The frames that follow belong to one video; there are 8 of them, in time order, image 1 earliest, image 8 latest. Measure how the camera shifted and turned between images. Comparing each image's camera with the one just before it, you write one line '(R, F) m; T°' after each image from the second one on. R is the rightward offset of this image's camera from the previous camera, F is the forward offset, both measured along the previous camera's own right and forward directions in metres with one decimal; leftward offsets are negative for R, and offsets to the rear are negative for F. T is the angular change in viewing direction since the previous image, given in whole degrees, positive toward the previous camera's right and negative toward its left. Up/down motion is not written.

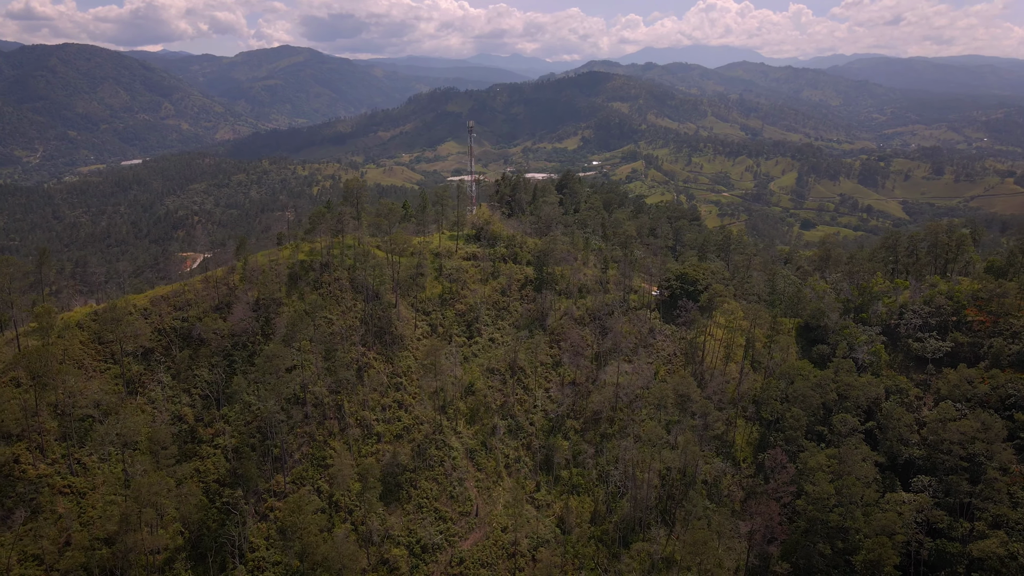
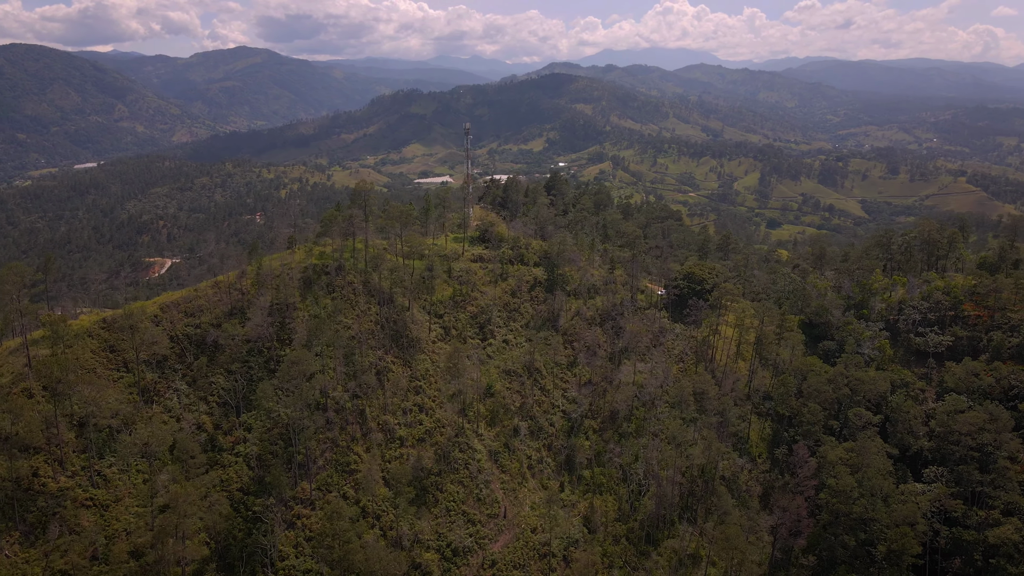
(-3.3, 0.0) m; +3°
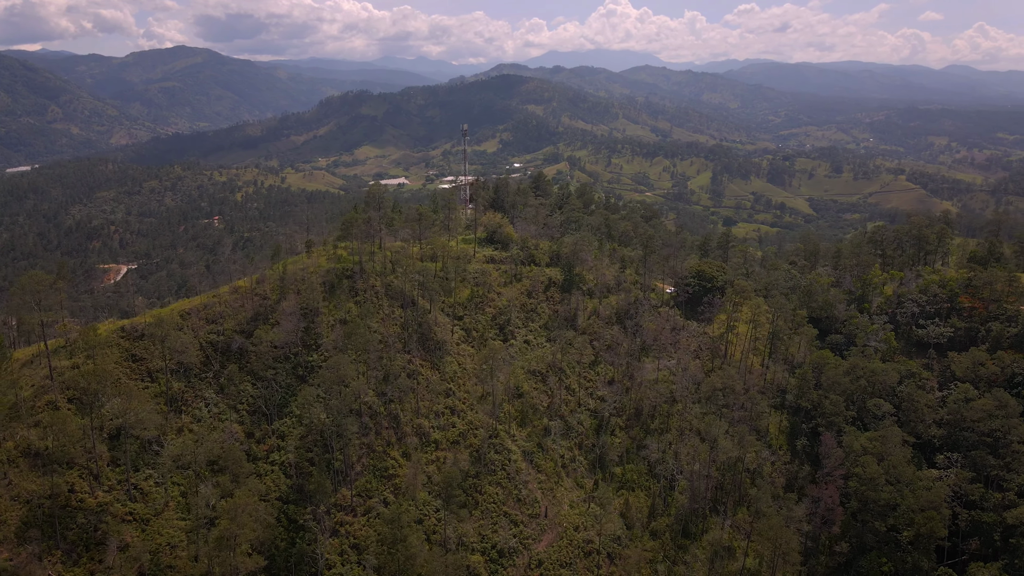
(-4.6, 0.0) m; +4°
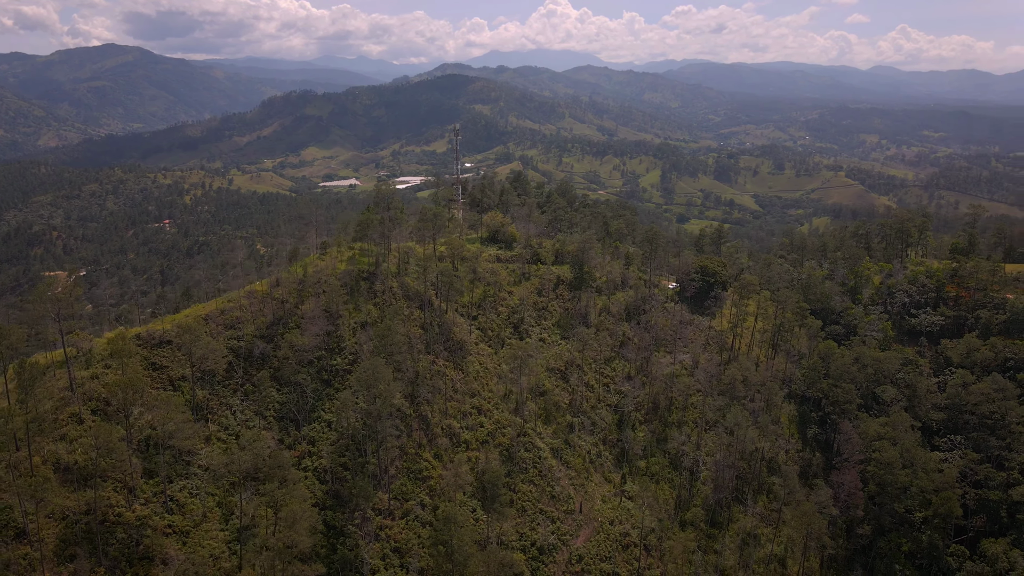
(-4.5, 0.0) m; +4°
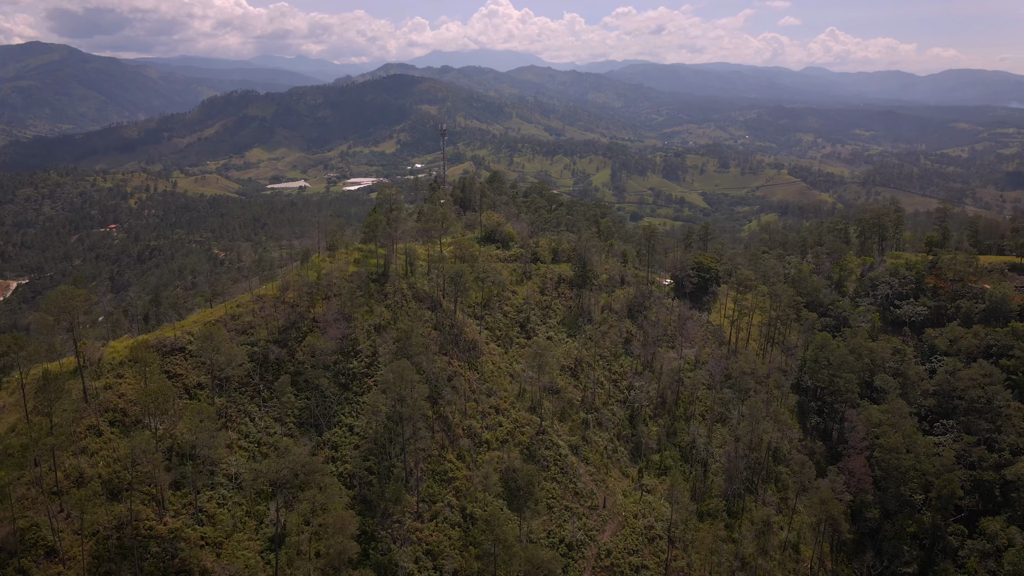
(-4.0, 0.0) m; +4°
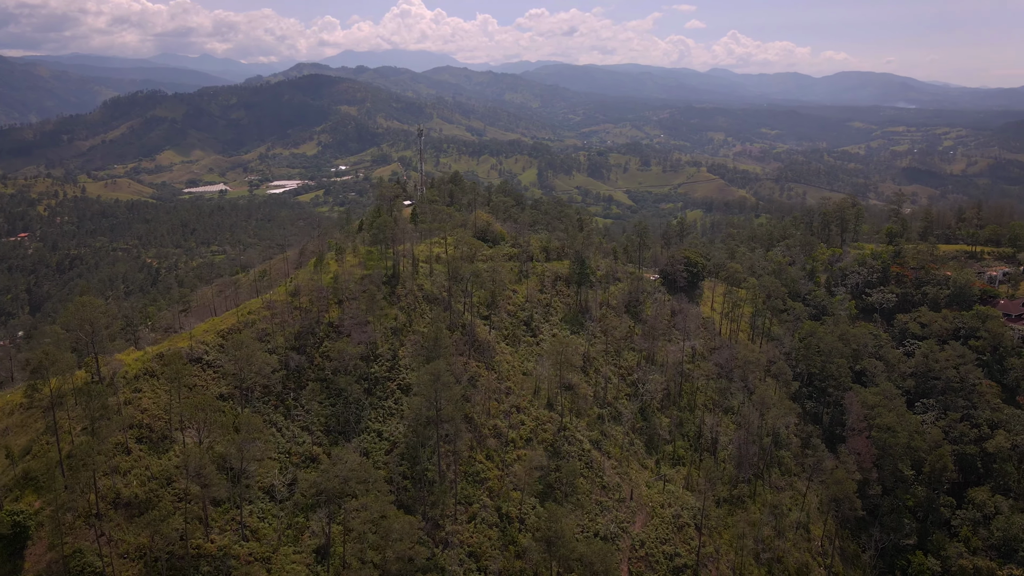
(-5.6, +0.2) m; +6°
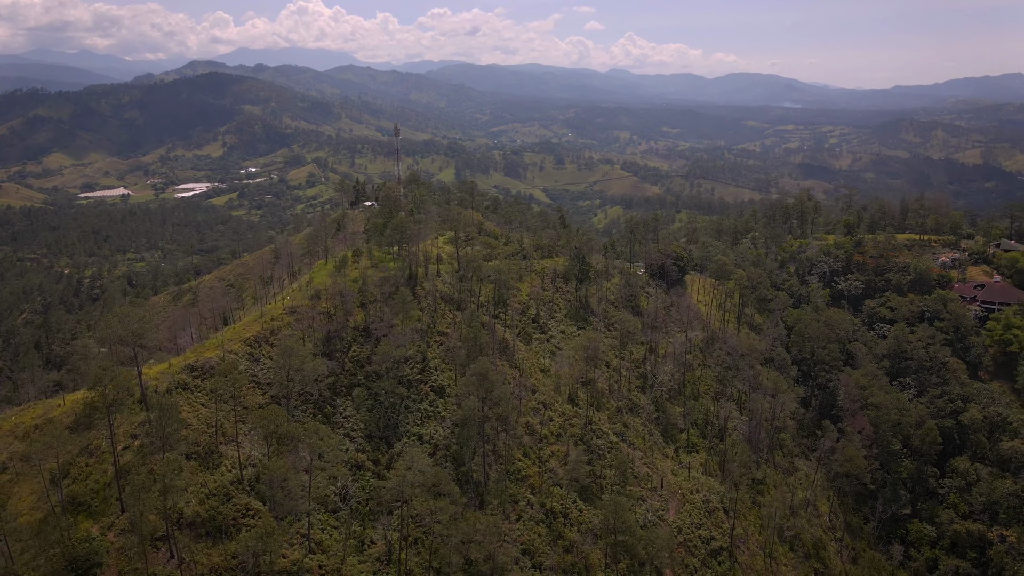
(-6.6, +0.3) m; +7°
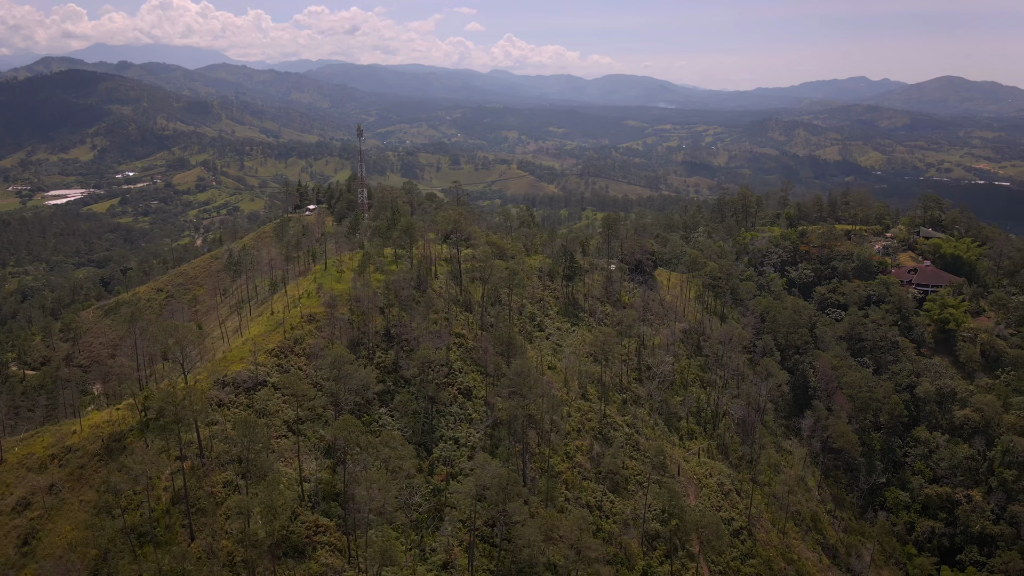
(-7.2, +0.4) m; +8°
